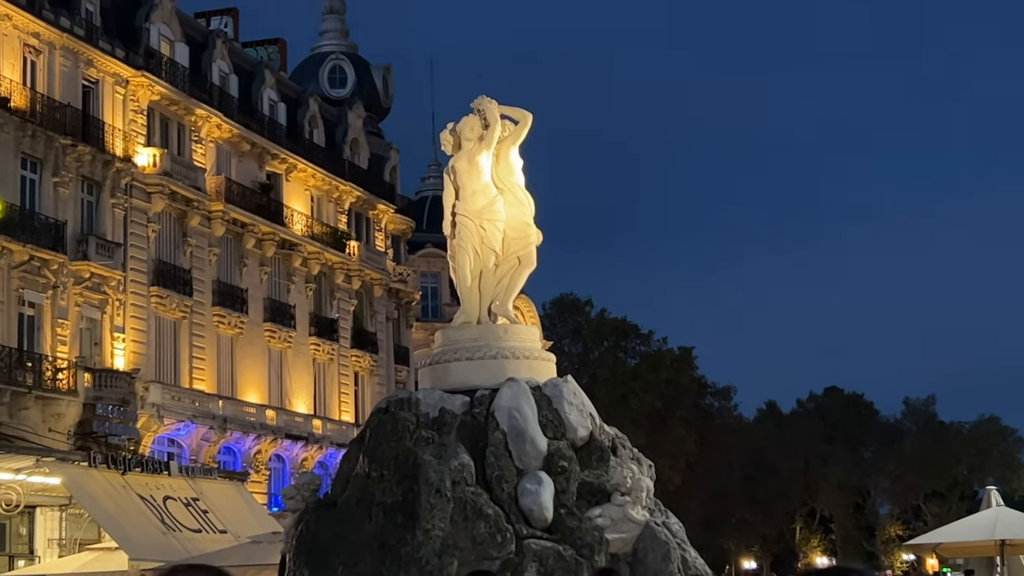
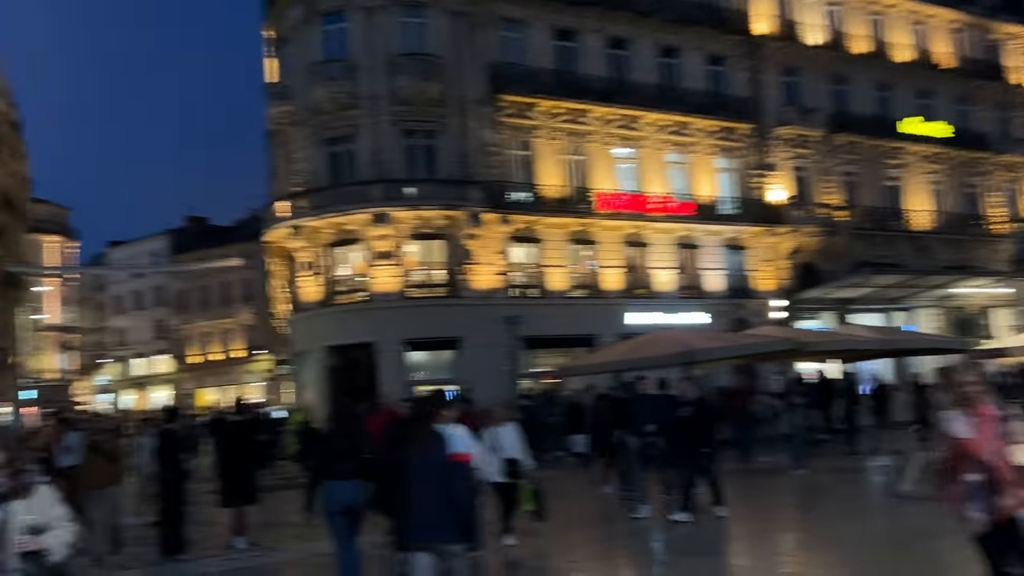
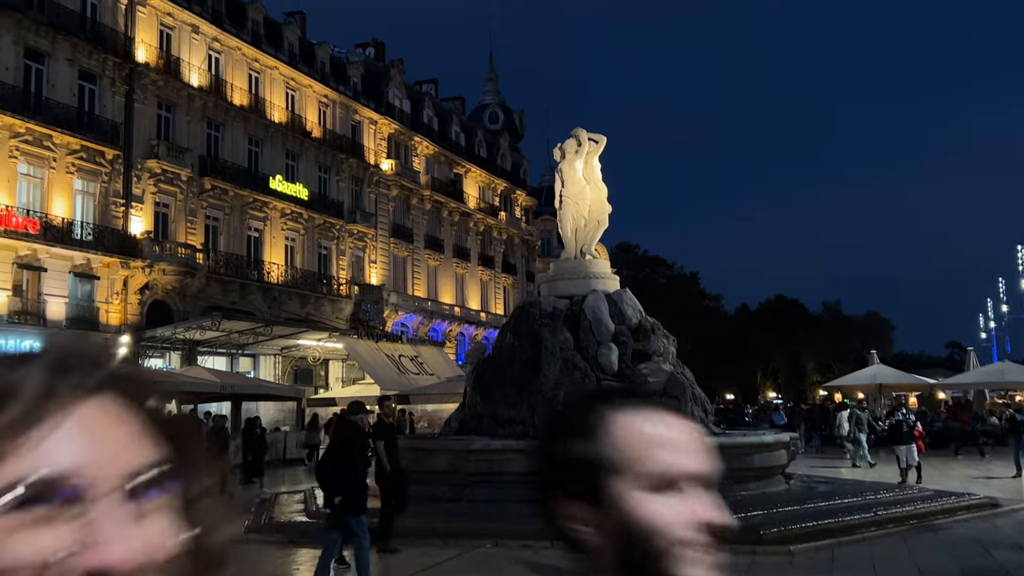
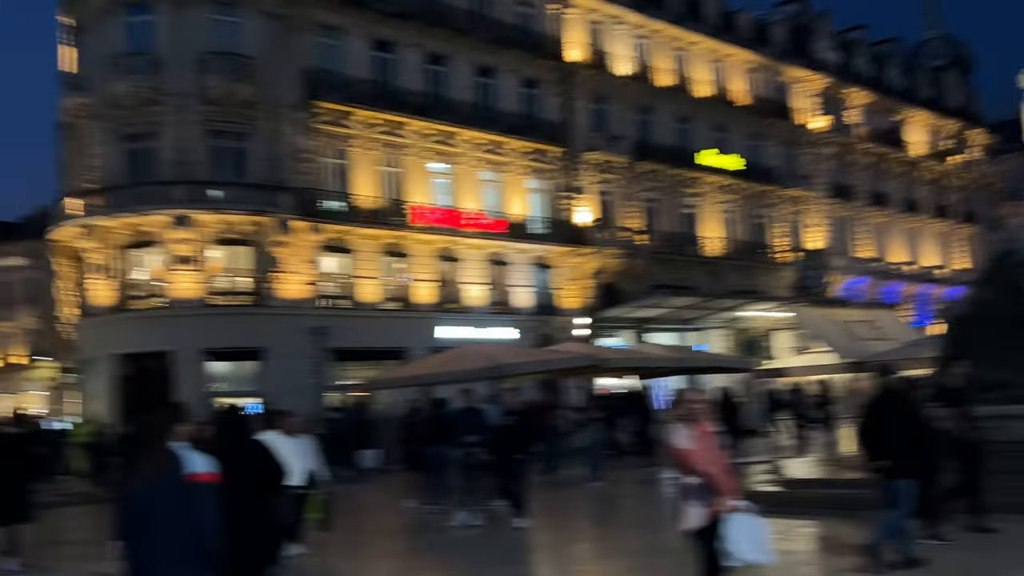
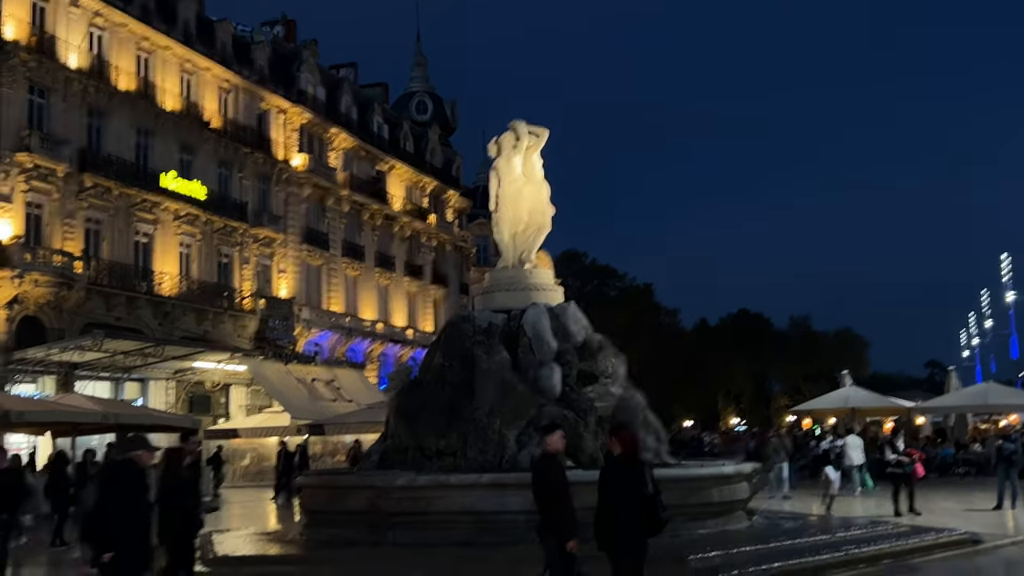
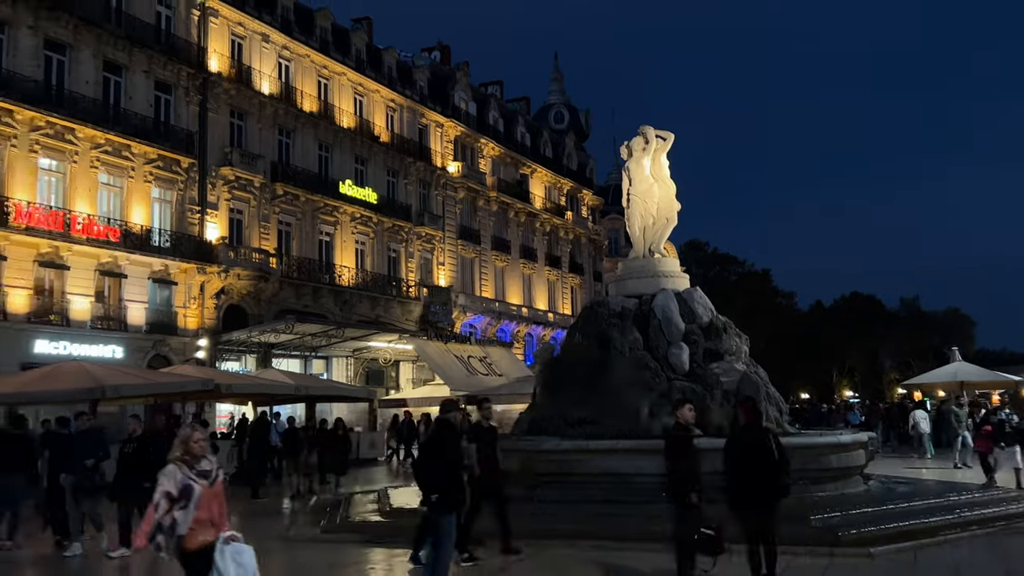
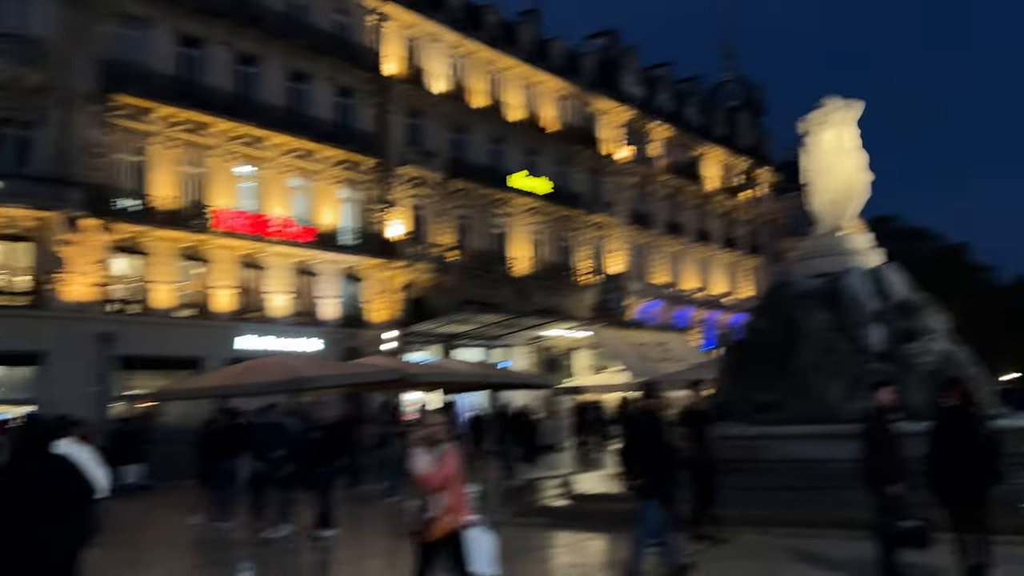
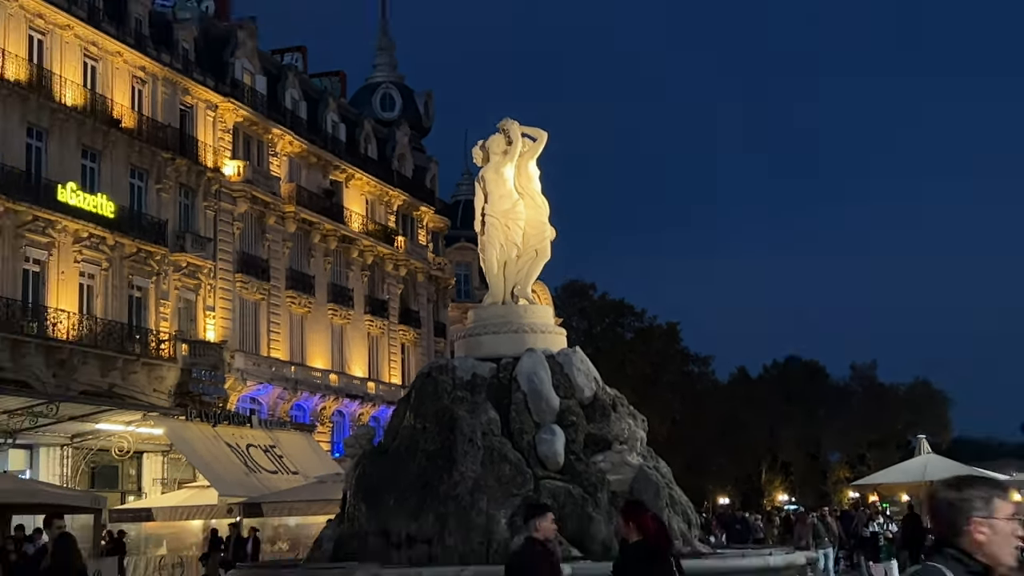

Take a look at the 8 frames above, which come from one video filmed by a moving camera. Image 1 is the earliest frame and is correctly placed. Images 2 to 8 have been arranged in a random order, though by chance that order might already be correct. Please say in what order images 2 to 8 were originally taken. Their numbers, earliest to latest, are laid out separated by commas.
8, 5, 3, 6, 7, 4, 2
